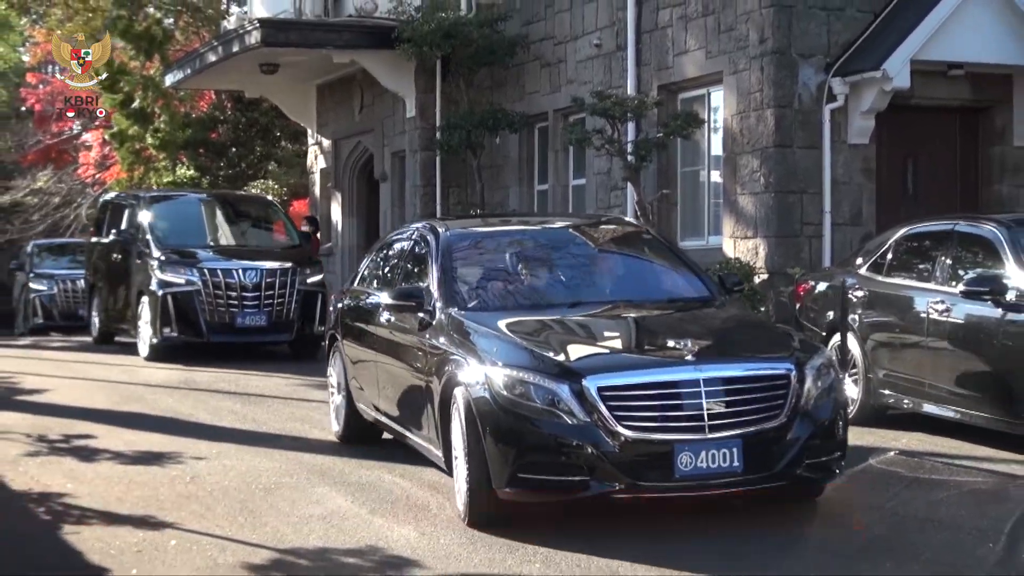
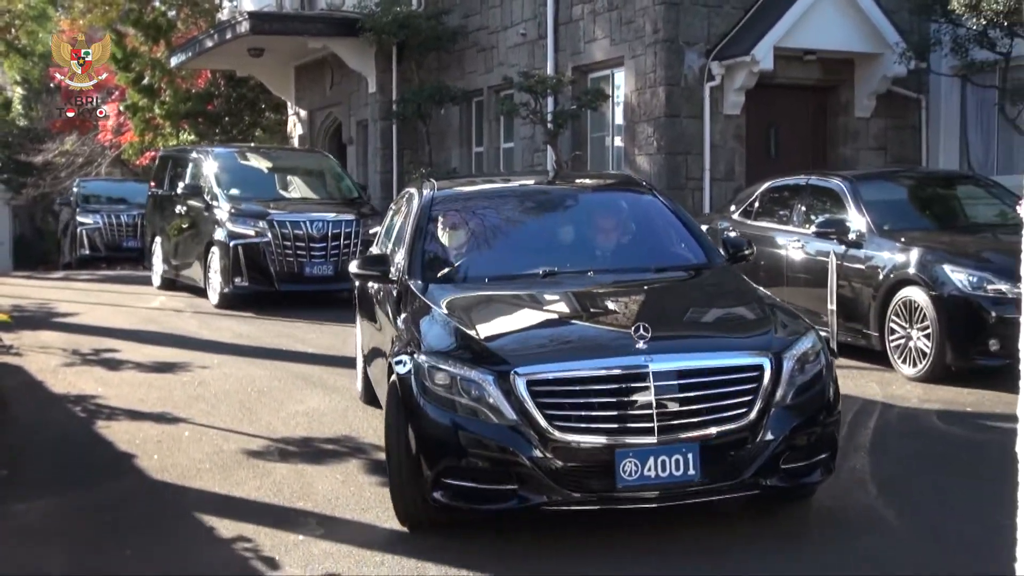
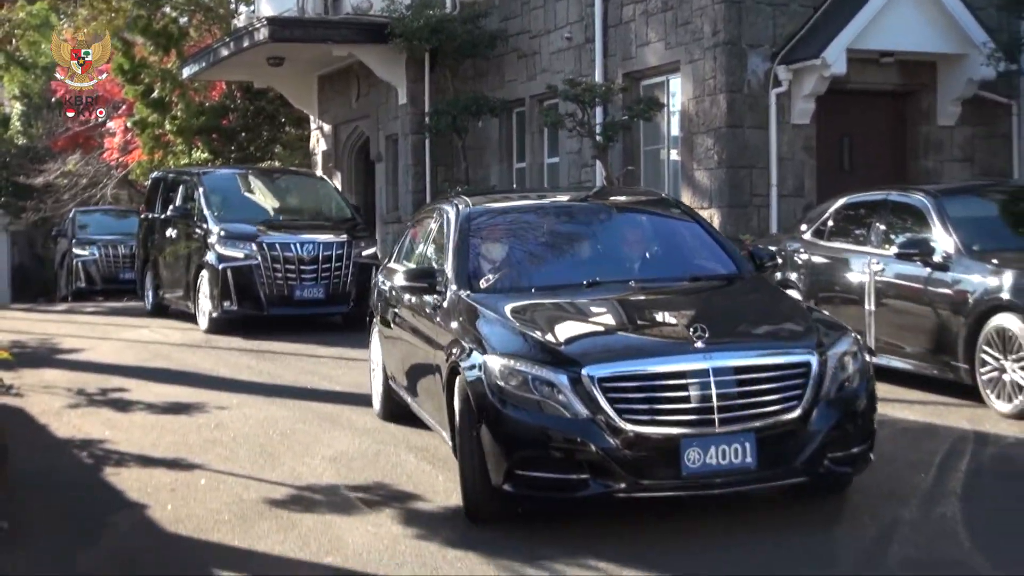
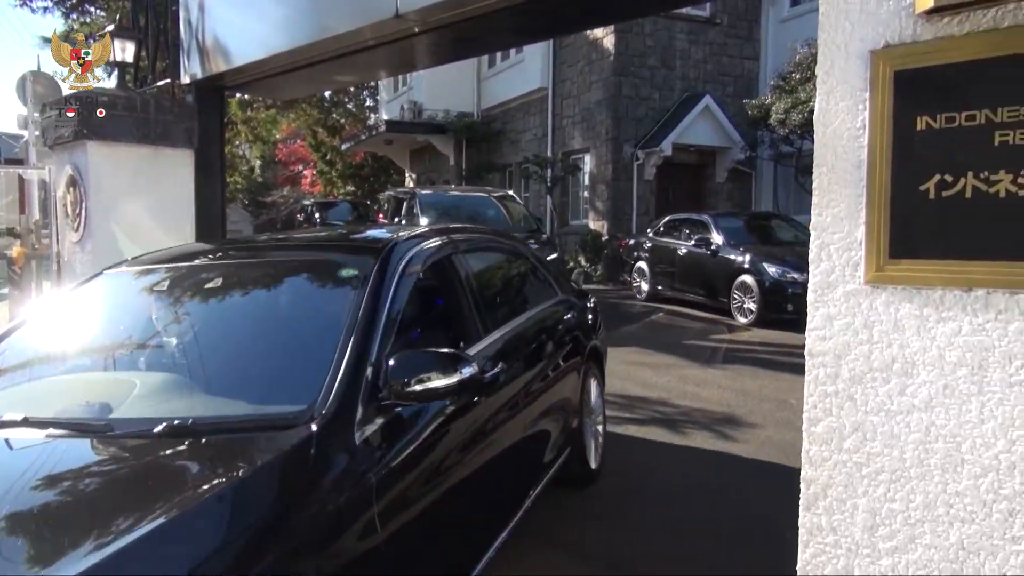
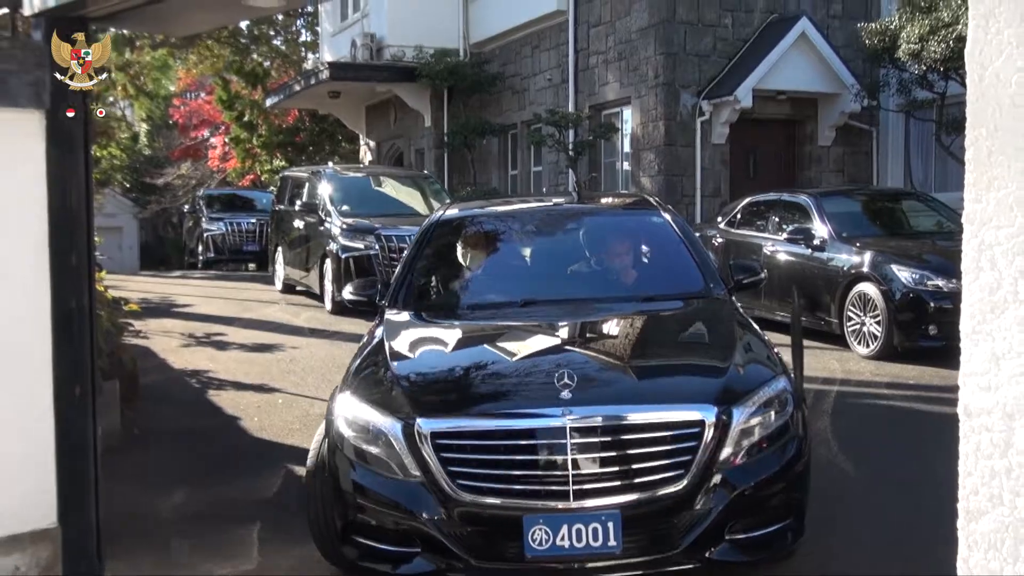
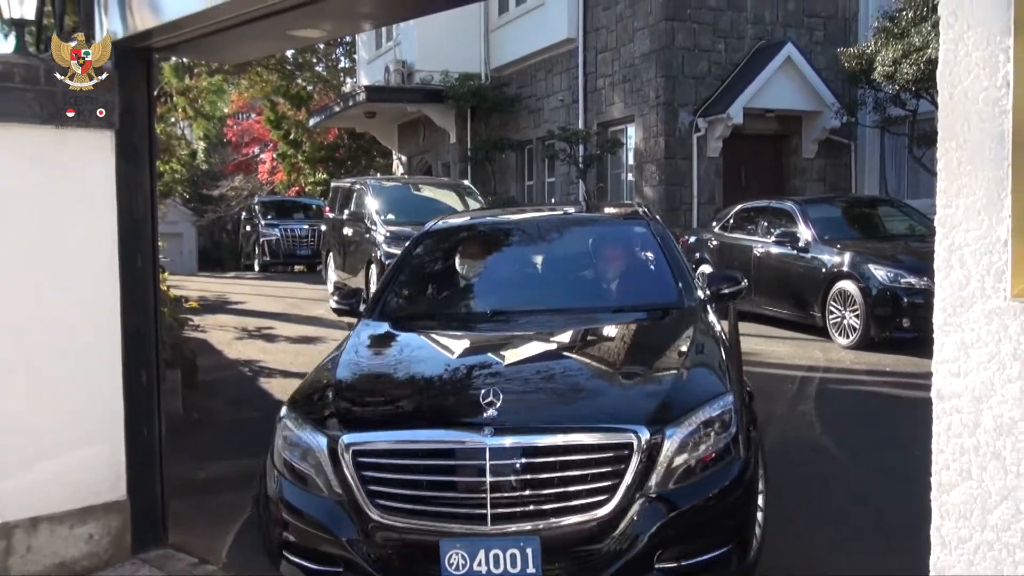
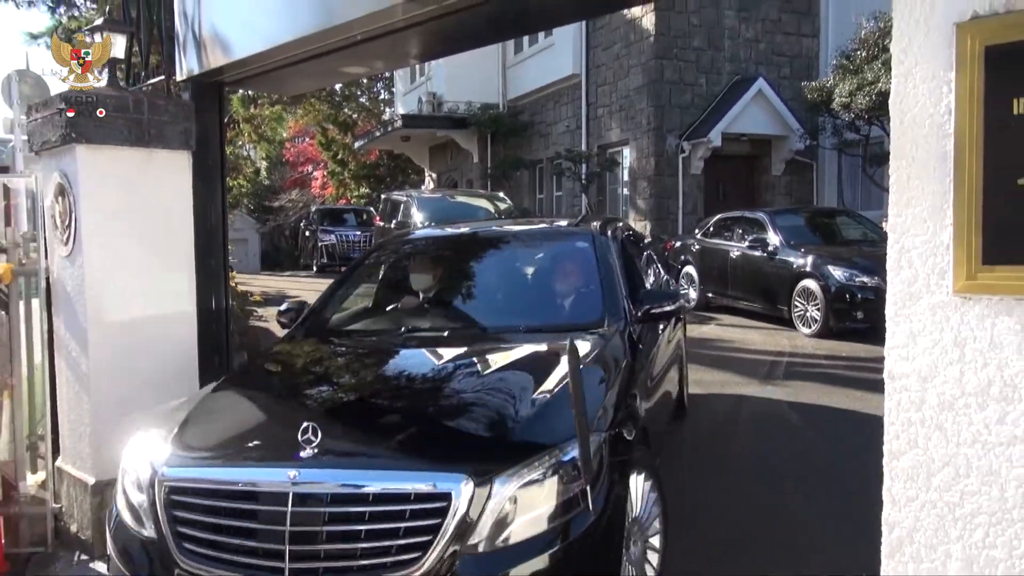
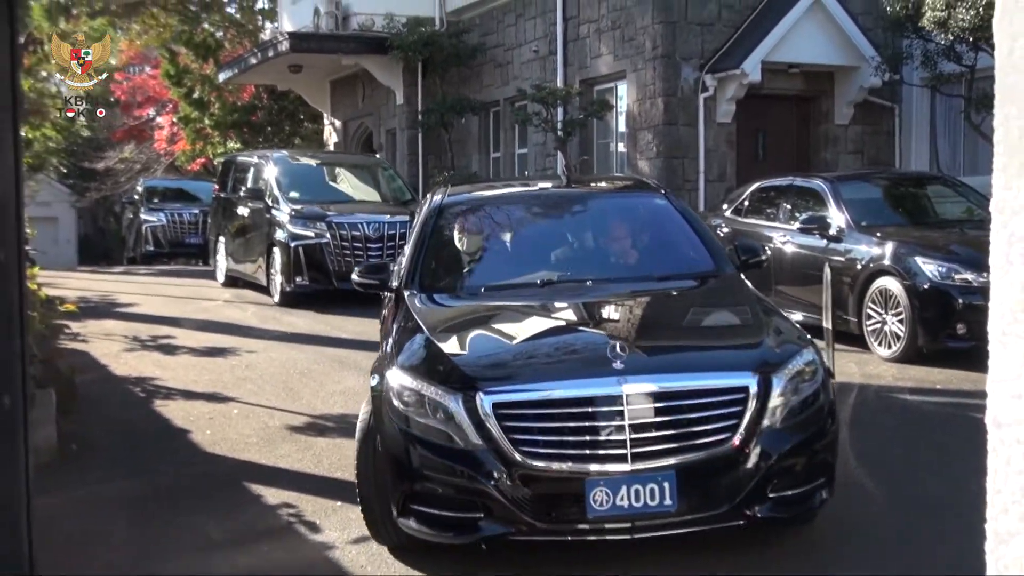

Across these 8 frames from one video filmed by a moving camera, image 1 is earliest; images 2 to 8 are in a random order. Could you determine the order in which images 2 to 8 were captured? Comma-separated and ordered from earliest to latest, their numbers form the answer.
3, 2, 8, 5, 6, 7, 4
